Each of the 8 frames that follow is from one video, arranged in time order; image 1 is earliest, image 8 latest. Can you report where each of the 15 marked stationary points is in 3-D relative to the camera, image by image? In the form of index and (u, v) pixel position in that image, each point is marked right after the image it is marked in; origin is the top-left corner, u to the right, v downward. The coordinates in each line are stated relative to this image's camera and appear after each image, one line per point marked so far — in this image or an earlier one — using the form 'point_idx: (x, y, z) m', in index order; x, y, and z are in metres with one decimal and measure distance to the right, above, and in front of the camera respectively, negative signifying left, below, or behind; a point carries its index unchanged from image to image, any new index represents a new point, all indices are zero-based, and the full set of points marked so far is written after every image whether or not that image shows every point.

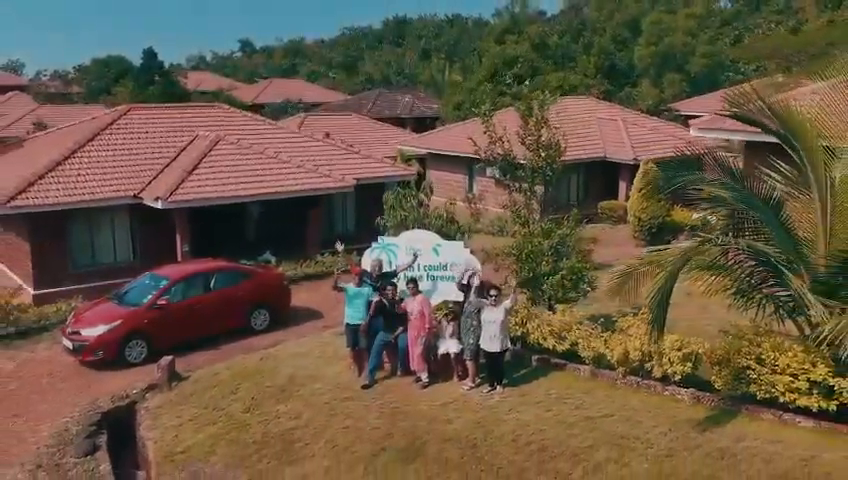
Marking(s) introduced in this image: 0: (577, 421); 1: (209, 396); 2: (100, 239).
0: (+1.7, -2.0, +8.2) m
1: (-3.1, -2.2, +10.6) m
2: (-7.9, 0.0, +17.7) m
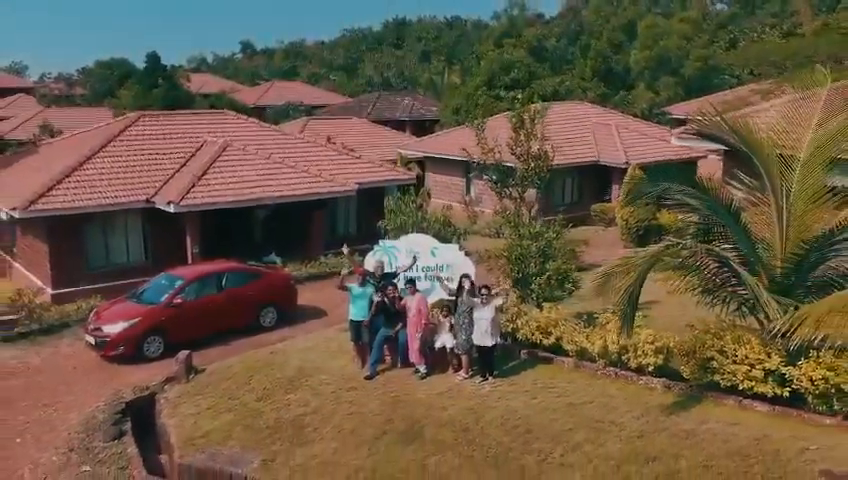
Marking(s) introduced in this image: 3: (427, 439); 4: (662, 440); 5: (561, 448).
0: (+1.7, -2.1, +9.1) m
1: (-3.1, -2.3, +11.5) m
2: (-7.9, 0.0, +18.6) m
3: (0.0, -2.4, +9.0) m
4: (+2.6, -2.2, +8.1) m
5: (+1.6, -2.4, +8.3) m
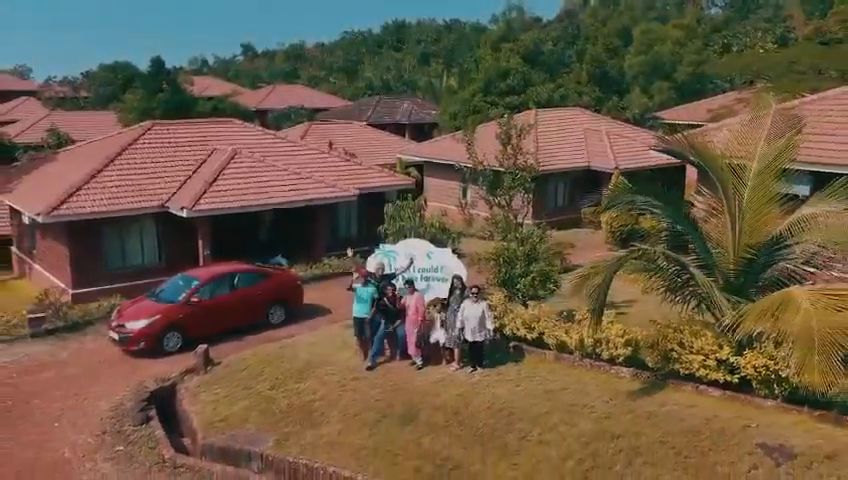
0: (+1.6, -2.2, +10.3) m
1: (-3.2, -2.3, +12.7) m
2: (-8.0, -0.1, +19.8) m
3: (0.0, -2.5, +10.2) m
4: (+2.6, -2.3, +9.3) m
5: (+1.5, -2.4, +9.5) m
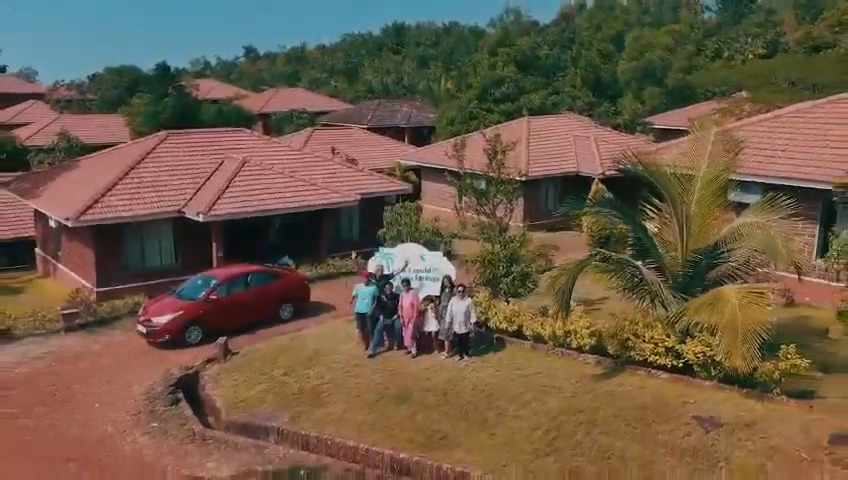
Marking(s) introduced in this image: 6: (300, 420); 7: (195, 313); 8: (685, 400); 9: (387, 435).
0: (+1.5, -2.2, +12.0) m
1: (-3.3, -2.4, +14.4) m
2: (-8.1, -0.2, +21.5) m
3: (-0.1, -2.6, +11.9) m
4: (+2.4, -2.4, +11.0) m
5: (+1.4, -2.5, +11.2) m
6: (-2.0, -2.9, +11.9) m
7: (-5.1, -1.6, +16.3) m
8: (+3.7, -2.3, +10.5) m
9: (-0.6, -2.9, +11.0) m
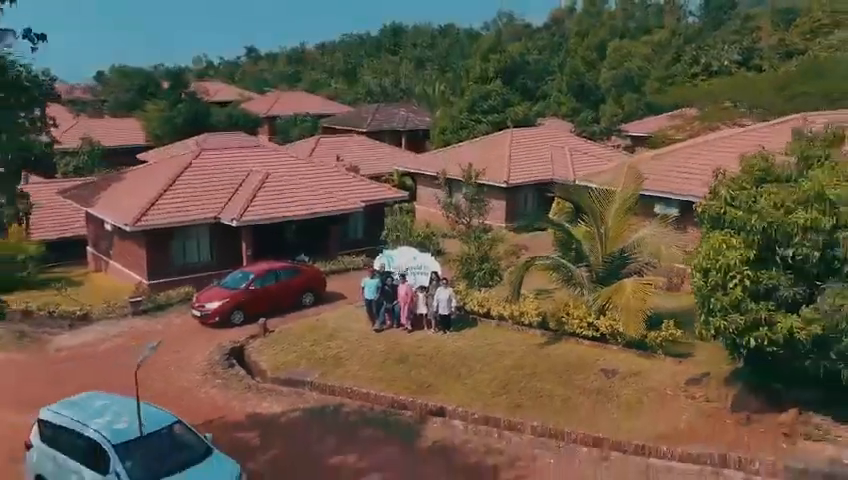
0: (+1.3, -2.4, +16.5) m
1: (-3.5, -2.5, +18.9) m
2: (-8.3, -0.2, +25.9) m
3: (-0.3, -2.7, +16.4) m
4: (+2.3, -2.5, +15.5) m
5: (+1.2, -2.7, +15.7) m
6: (-2.2, -3.0, +16.4) m
7: (-5.3, -1.7, +20.8) m
8: (+3.6, -2.4, +15.0) m
9: (-0.7, -3.0, +15.6) m
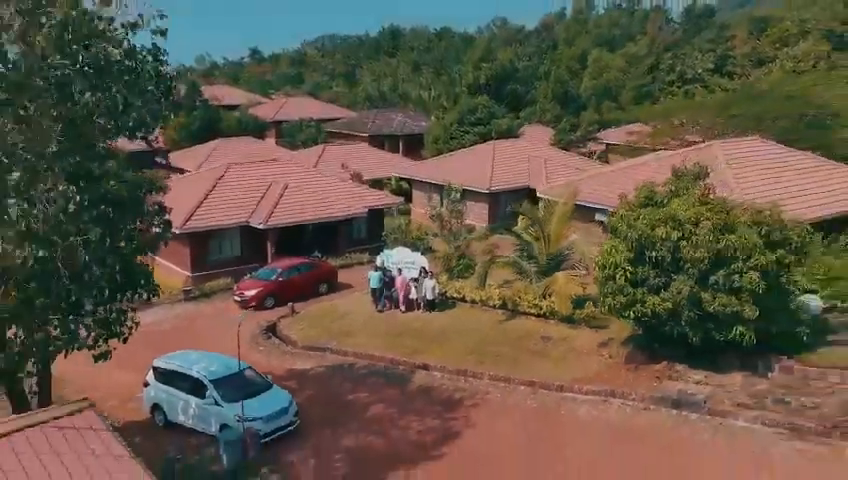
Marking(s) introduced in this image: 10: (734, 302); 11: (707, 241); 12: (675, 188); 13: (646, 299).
0: (+1.0, -2.5, +22.2) m
1: (-3.8, -2.6, +24.6) m
2: (-8.6, -0.2, +31.6) m
3: (-0.6, -2.8, +22.1) m
4: (+2.0, -2.6, +21.2) m
5: (+0.9, -2.8, +21.4) m
6: (-2.5, -3.1, +22.1) m
7: (-5.6, -1.8, +26.4) m
8: (+3.3, -2.5, +20.7) m
9: (-1.0, -3.1, +21.3) m
10: (+6.8, -1.3, +16.2) m
11: (+6.3, 0.0, +16.3) m
12: (+6.2, +1.3, +18.0) m
13: (+5.1, -1.4, +17.0) m
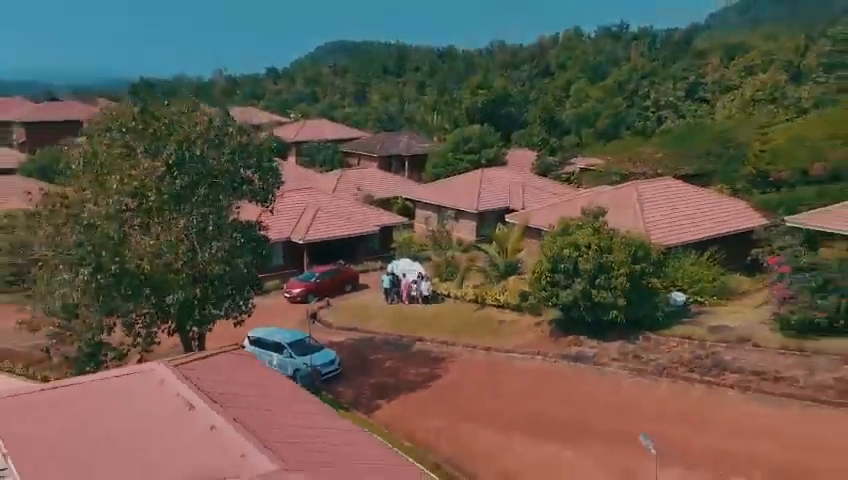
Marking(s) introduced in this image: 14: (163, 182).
0: (+0.9, -3.1, +32.2) m
1: (-3.9, -3.2, +34.6) m
2: (-8.7, -0.8, +41.7) m
3: (-0.7, -3.4, +32.1) m
4: (+1.8, -3.2, +31.2) m
5: (+0.8, -3.4, +31.4) m
6: (-2.6, -3.7, +32.1) m
7: (-5.7, -2.4, +36.5) m
8: (+3.1, -3.2, +30.7) m
9: (-1.2, -3.7, +31.2) m
10: (+6.6, -2.0, +26.1) m
11: (+6.1, -0.6, +26.3) m
12: (+6.0, +0.7, +27.9) m
13: (+4.9, -2.0, +26.9) m
14: (-7.1, +1.6, +20.3) m
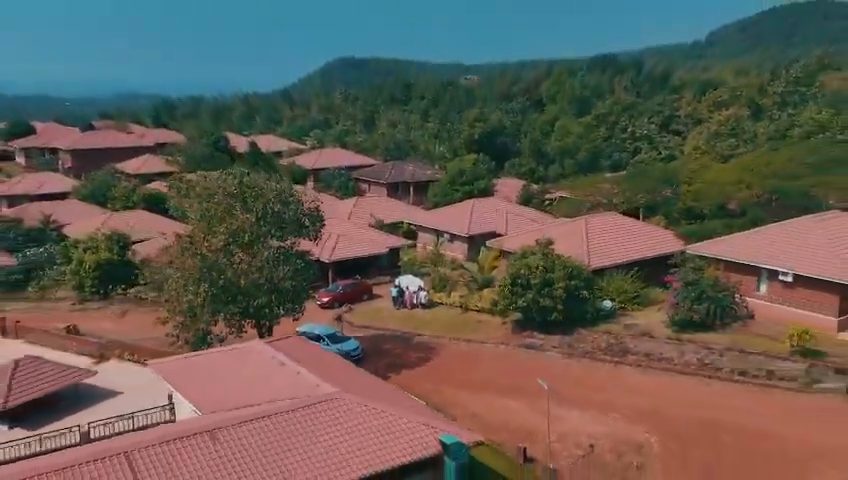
0: (+0.8, -4.4, +43.1) m
1: (-4.0, -4.5, +45.5) m
2: (-8.7, -2.2, +52.7) m
3: (-0.8, -4.7, +43.0) m
4: (+1.7, -4.5, +42.1) m
5: (+0.7, -4.6, +42.3) m
6: (-2.7, -5.0, +43.0) m
7: (-5.7, -3.7, +47.5) m
8: (+3.0, -4.4, +41.5) m
9: (-1.3, -5.0, +42.2) m
10: (+6.5, -3.1, +37.0) m
11: (+6.0, -1.8, +37.2) m
12: (+5.9, -0.5, +38.8) m
13: (+4.8, -3.2, +37.8) m
14: (-7.3, +0.5, +31.3) m
